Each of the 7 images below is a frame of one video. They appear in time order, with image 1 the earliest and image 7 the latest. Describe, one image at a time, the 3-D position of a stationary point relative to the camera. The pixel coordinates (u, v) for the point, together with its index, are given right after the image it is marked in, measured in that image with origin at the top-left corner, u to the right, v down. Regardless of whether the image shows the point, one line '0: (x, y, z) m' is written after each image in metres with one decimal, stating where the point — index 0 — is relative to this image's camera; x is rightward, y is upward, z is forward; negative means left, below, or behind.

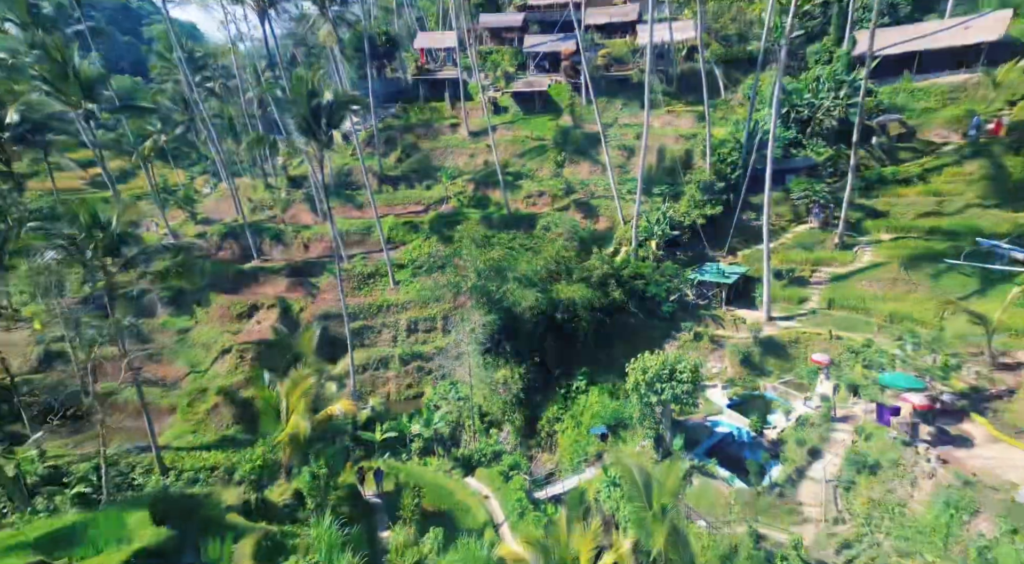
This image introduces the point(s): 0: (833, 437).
0: (+7.4, -3.5, +19.9) m
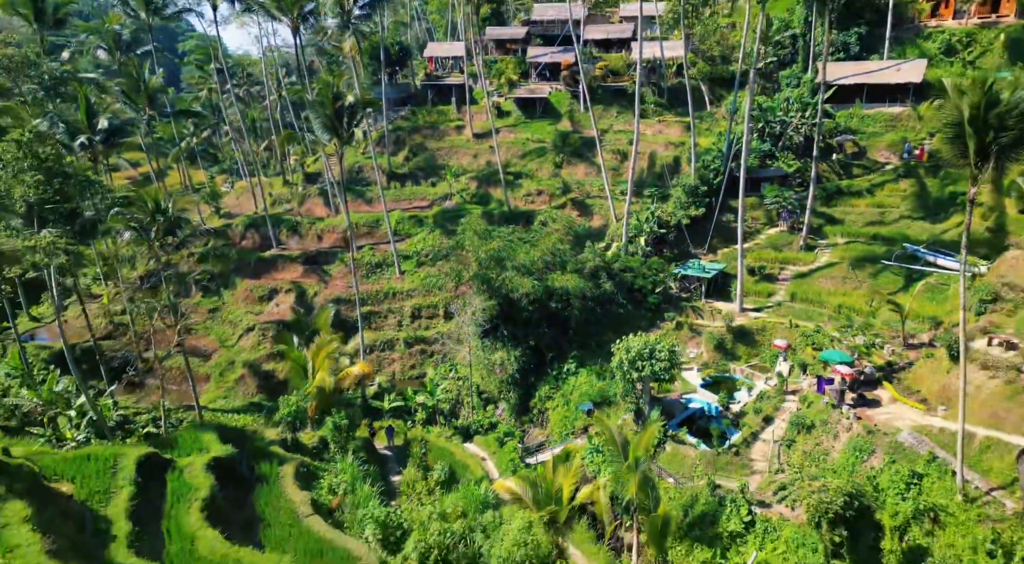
0: (+7.3, -3.3, +22.9) m
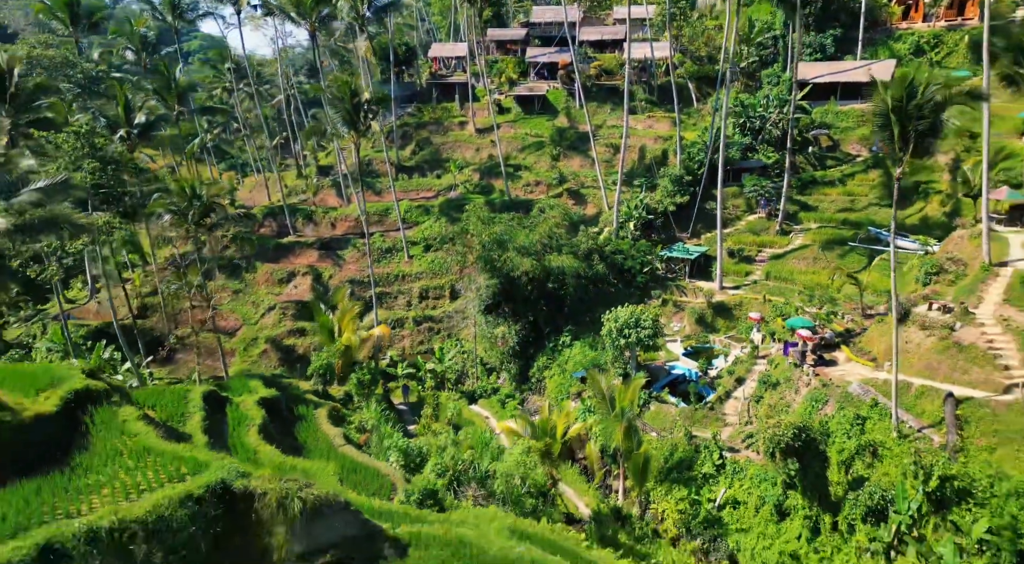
0: (+7.3, -2.6, +25.8) m
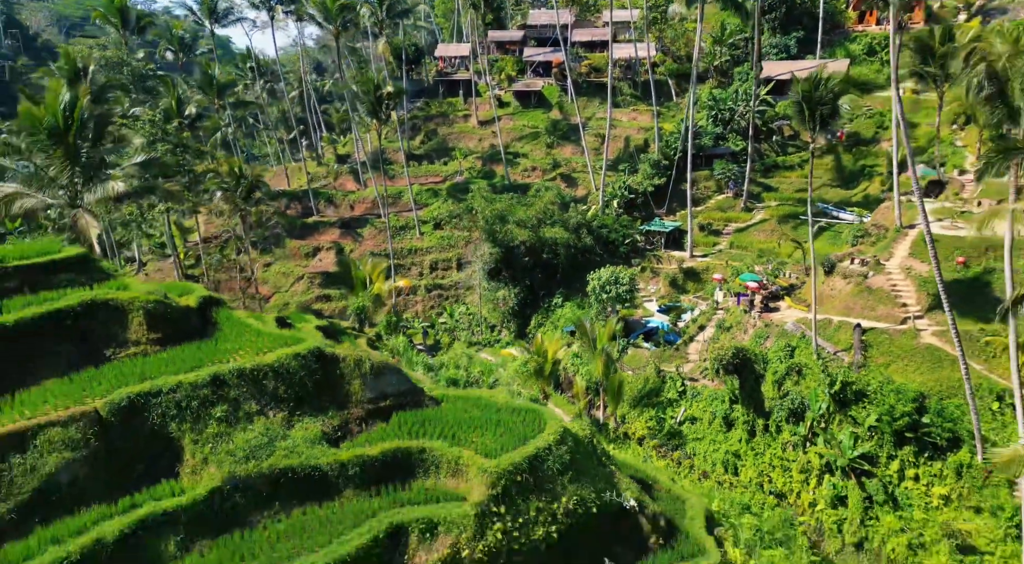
0: (+7.3, -1.3, +30.8) m
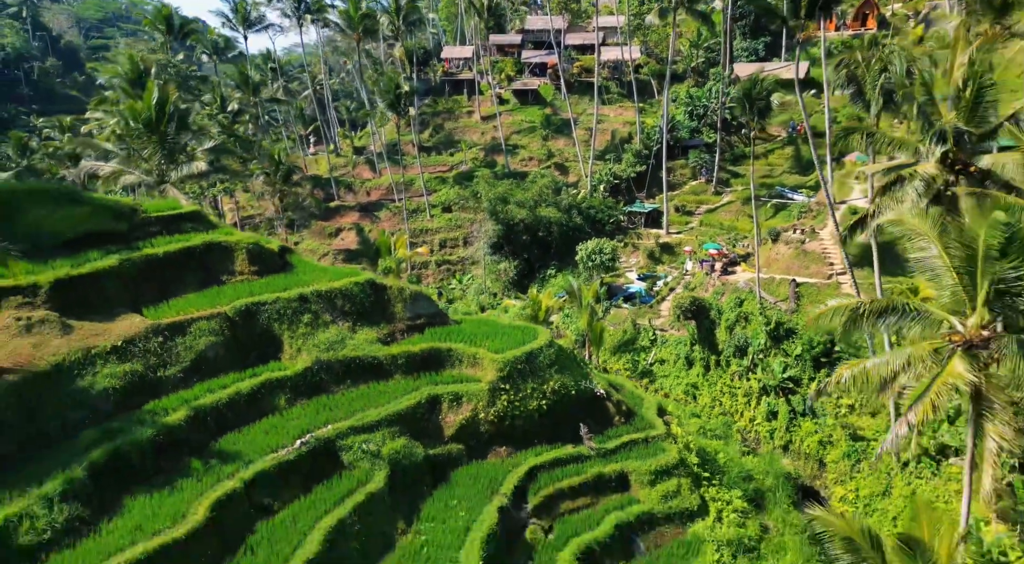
0: (+7.3, 0.0, +36.4) m
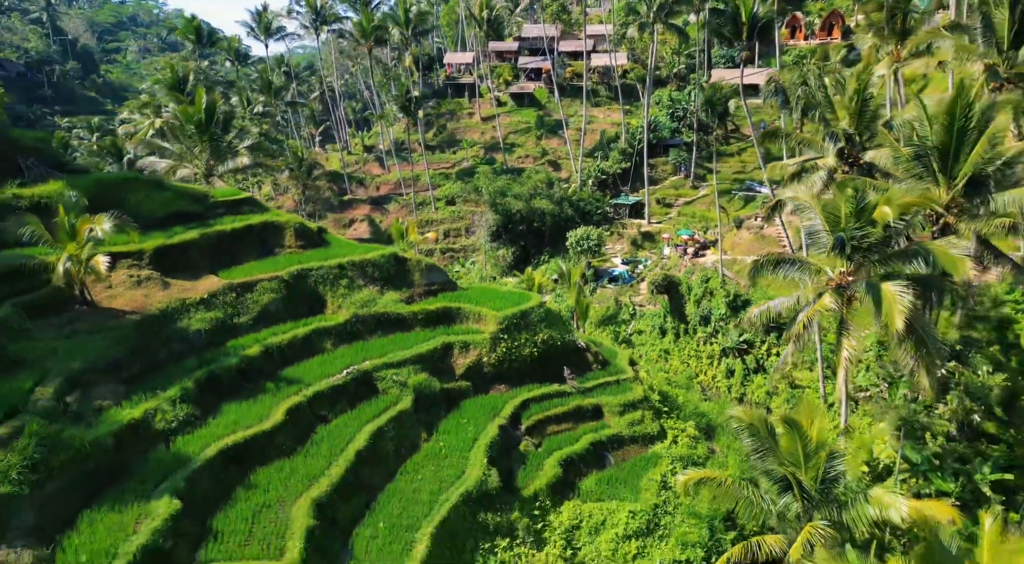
0: (+7.2, +0.8, +41.2) m
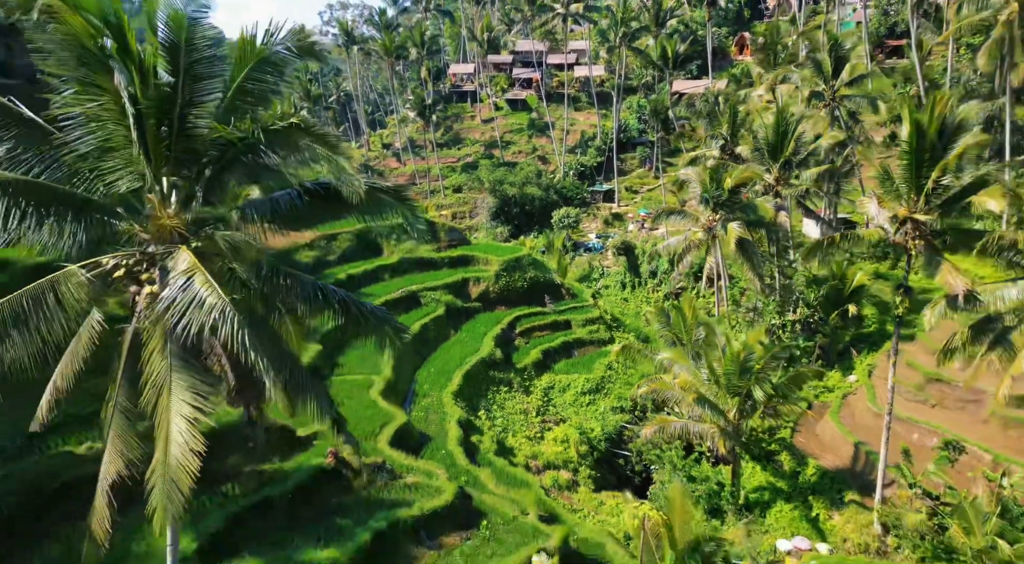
0: (+6.9, +2.7, +52.3) m
